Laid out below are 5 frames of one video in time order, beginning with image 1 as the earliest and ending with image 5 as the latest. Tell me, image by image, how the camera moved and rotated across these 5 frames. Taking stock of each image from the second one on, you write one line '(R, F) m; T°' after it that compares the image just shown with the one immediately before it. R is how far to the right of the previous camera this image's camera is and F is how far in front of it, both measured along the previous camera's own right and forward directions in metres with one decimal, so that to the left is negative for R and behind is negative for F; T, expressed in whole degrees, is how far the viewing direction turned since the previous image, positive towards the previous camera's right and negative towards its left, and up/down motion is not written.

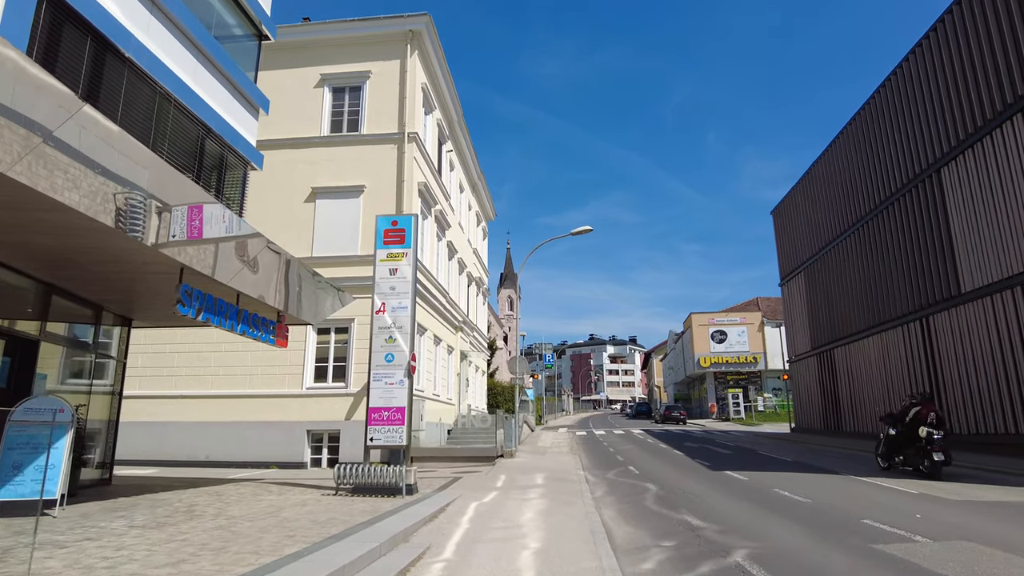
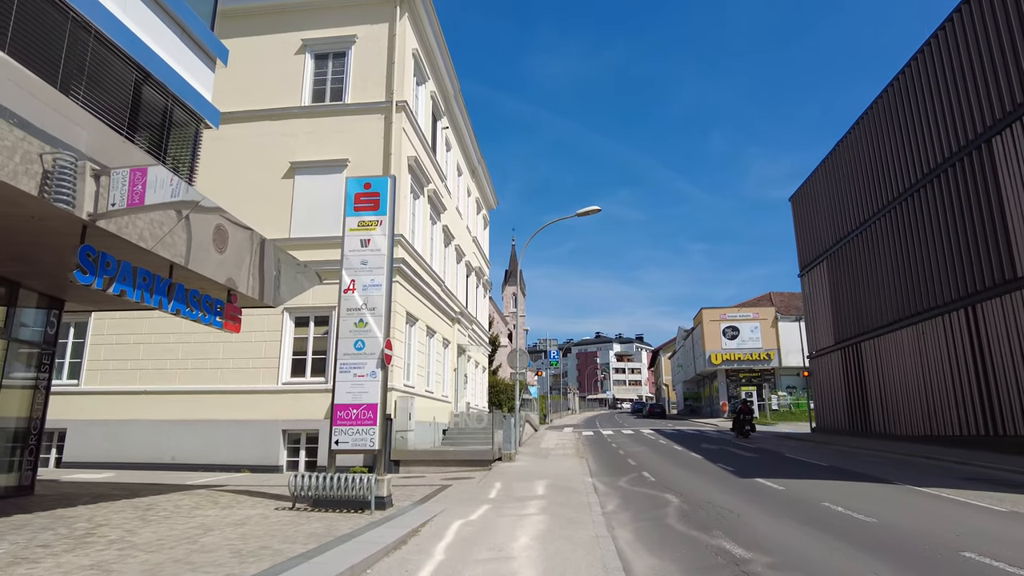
(+0.2, +1.9) m; -1°
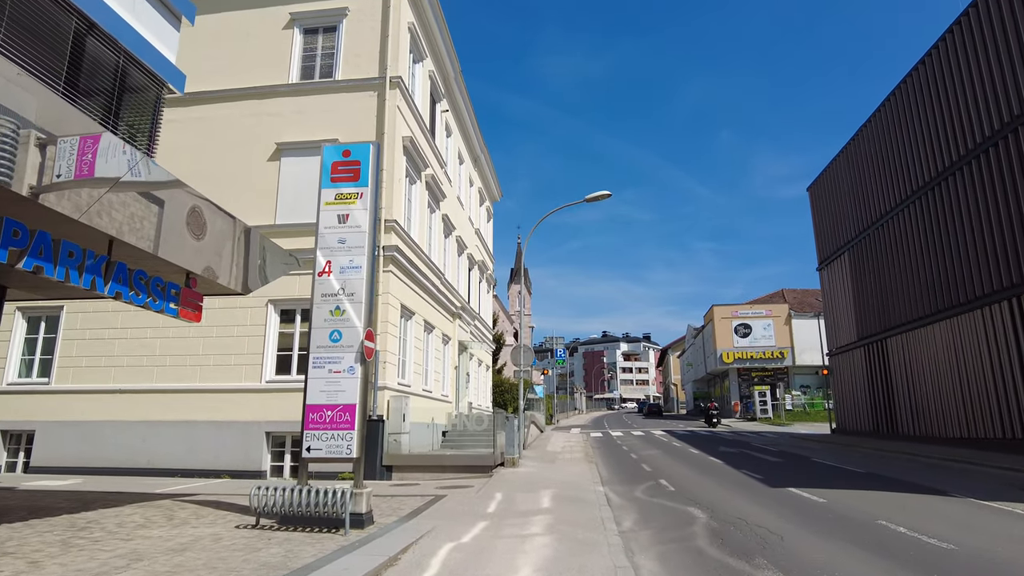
(+0.1, +1.4) m; -1°
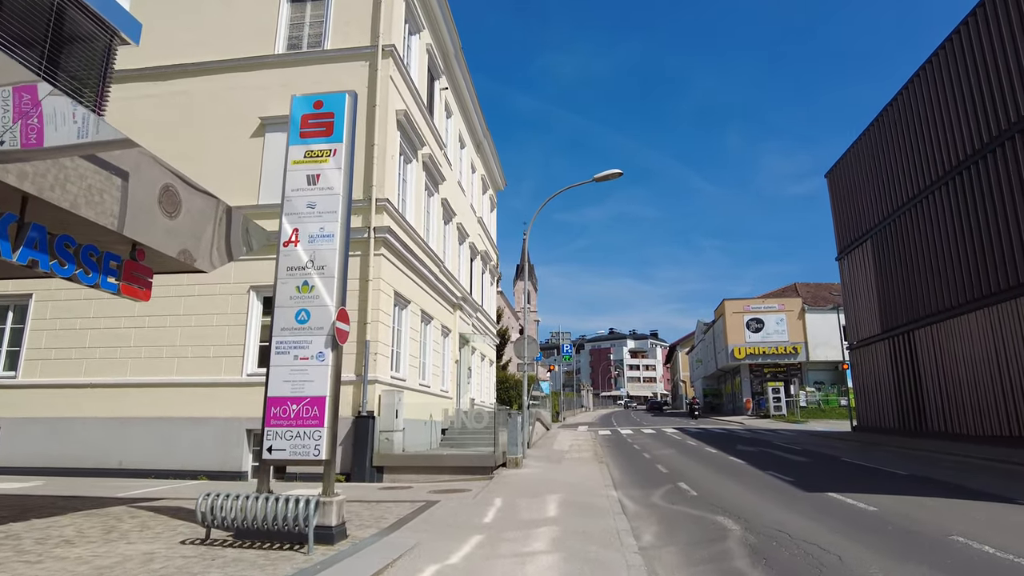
(+0.1, +1.3) m; -1°
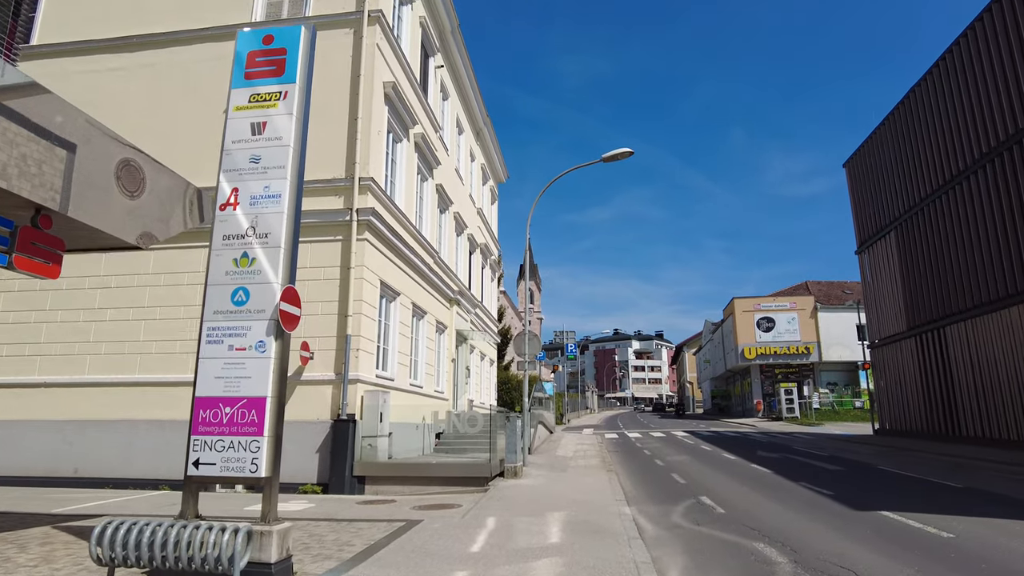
(+0.1, +1.5) m; 0°
